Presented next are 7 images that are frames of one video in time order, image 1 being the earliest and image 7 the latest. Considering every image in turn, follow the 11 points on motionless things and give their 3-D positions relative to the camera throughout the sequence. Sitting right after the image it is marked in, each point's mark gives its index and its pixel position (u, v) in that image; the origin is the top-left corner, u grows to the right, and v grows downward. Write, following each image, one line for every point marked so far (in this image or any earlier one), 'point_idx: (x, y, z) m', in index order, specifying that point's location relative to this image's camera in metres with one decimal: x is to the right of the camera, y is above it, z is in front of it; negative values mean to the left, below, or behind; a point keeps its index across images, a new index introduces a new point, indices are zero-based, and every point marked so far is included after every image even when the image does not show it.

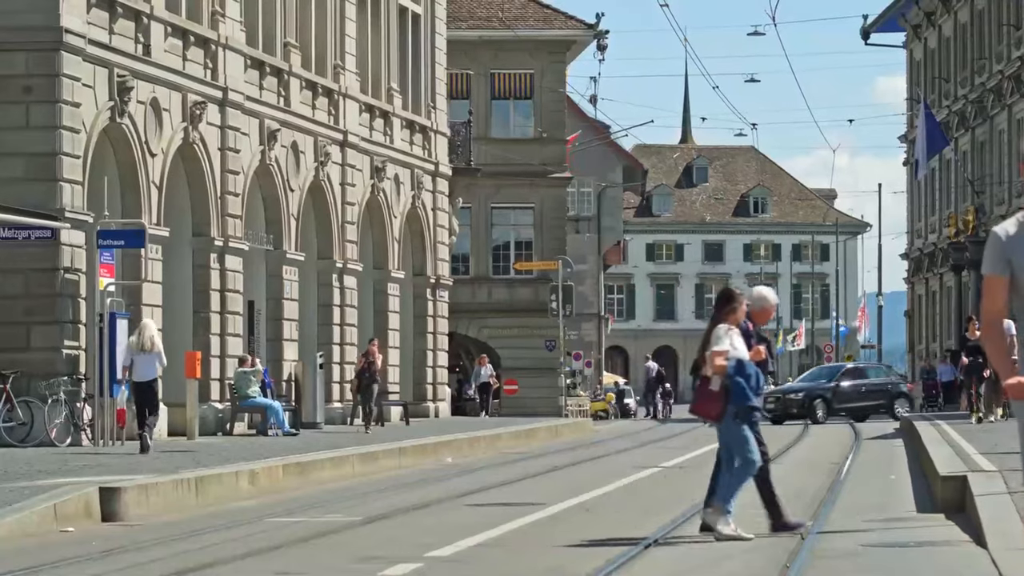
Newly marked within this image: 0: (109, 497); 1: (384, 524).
0: (-3.0, -1.5, +16.3) m
1: (-0.9, -1.7, +15.8) m
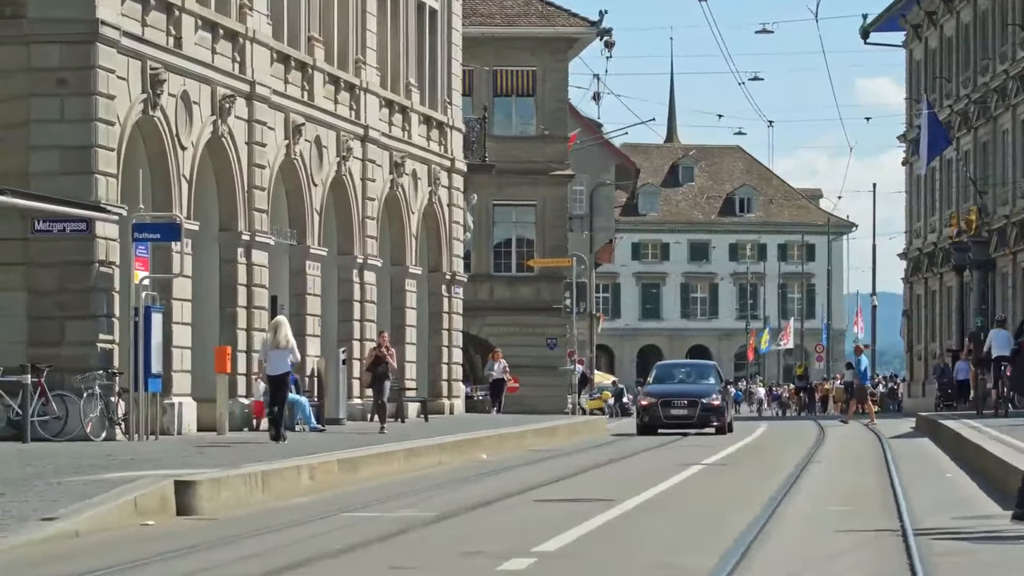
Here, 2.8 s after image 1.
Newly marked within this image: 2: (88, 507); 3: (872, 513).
0: (-2.4, -1.5, +16.1) m
1: (-0.3, -1.6, +15.6) m
2: (-2.7, -1.4, +14.5) m
3: (+2.7, -1.7, +16.5) m
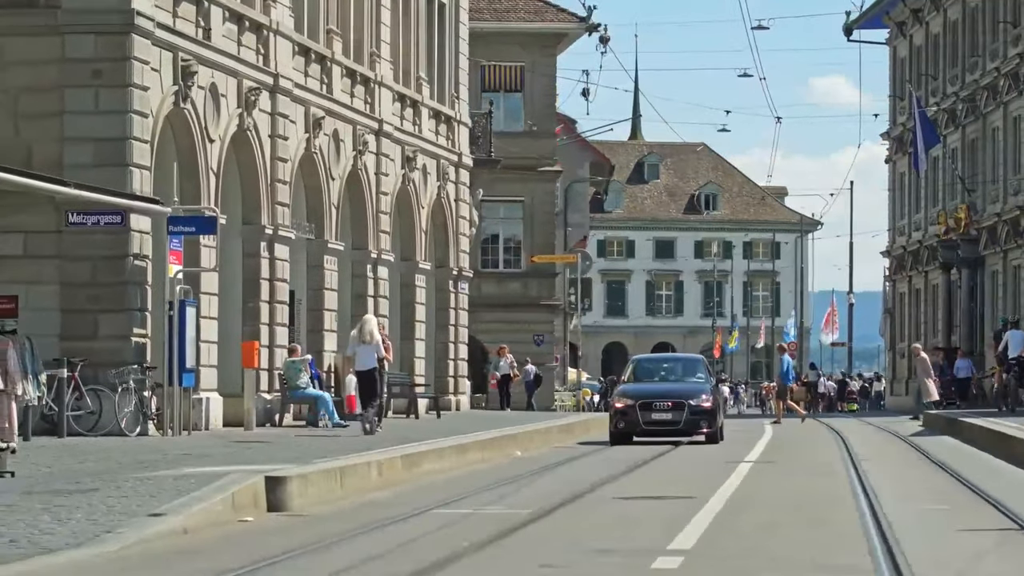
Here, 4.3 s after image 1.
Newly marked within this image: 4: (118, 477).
0: (-1.7, -1.4, +15.9) m
1: (+0.4, -1.6, +15.4) m
2: (-2.0, -1.4, +14.2) m
3: (+3.4, -1.6, +16.4) m
4: (-2.9, -1.4, +16.5) m
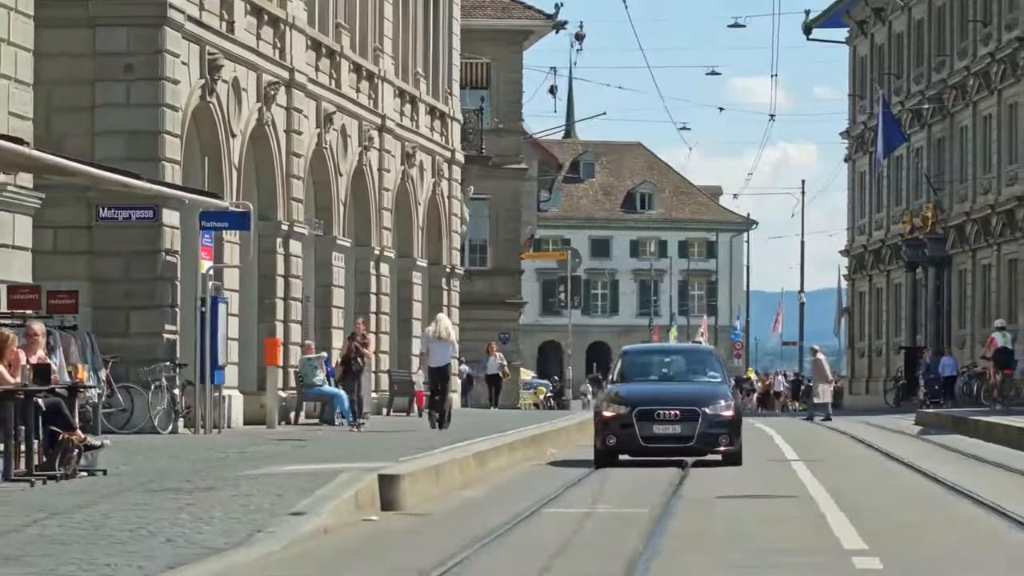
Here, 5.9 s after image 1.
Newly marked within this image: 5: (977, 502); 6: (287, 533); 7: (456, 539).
0: (-0.9, -1.4, +15.6) m
1: (+1.2, -1.6, +15.2) m
2: (-1.2, -1.4, +13.9) m
3: (+4.2, -1.6, +16.2) m
4: (-2.1, -1.4, +16.1) m
5: (+3.7, -1.7, +17.7) m
6: (-1.3, -1.4, +12.6) m
7: (-0.3, -1.5, +13.6) m
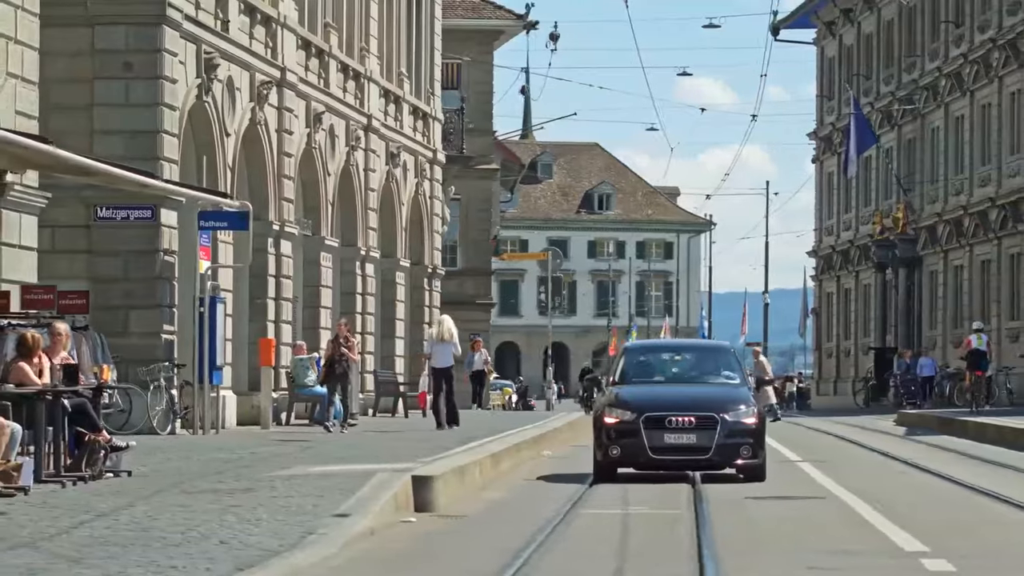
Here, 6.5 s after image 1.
0: (-0.6, -1.4, +15.5) m
1: (+1.5, -1.6, +15.1) m
2: (-0.9, -1.4, +13.8) m
3: (+4.4, -1.6, +16.2) m
4: (-1.8, -1.4, +16.0) m
5: (+3.9, -1.7, +17.7) m
6: (-1.0, -1.4, +12.5) m
7: (-0.1, -1.5, +13.5) m
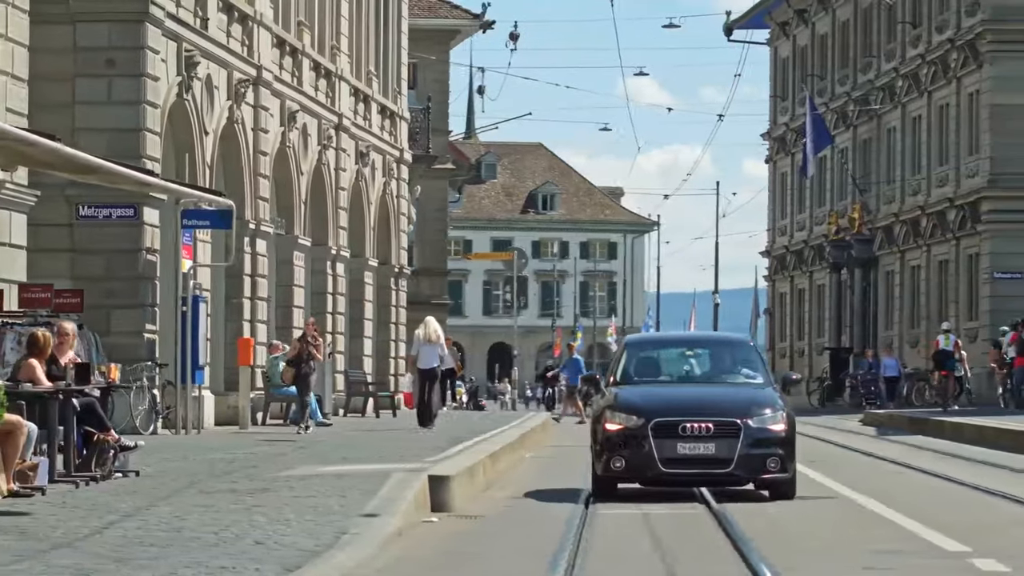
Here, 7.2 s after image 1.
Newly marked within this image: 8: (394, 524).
0: (-0.5, -1.4, +15.4) m
1: (+1.6, -1.6, +15.1) m
2: (-0.7, -1.3, +13.8) m
3: (+4.5, -1.6, +16.3) m
4: (-1.7, -1.4, +15.9) m
5: (+3.9, -1.7, +17.7) m
6: (-0.8, -1.4, +12.4) m
7: (+0.1, -1.5, +13.4) m
8: (-0.7, -1.4, +13.1) m
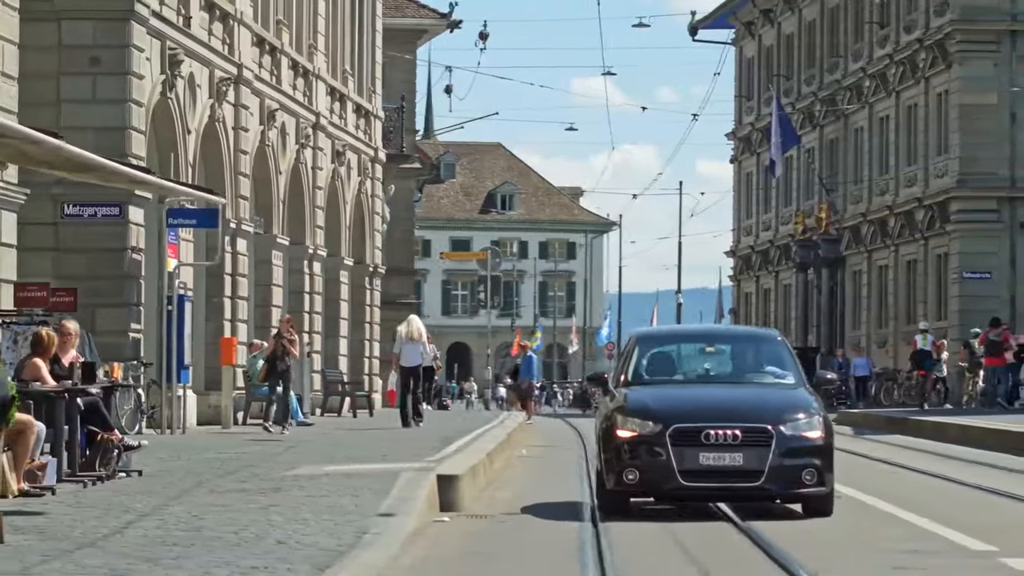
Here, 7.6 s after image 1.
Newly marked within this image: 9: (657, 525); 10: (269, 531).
0: (-0.4, -1.4, +15.4) m
1: (+1.7, -1.5, +15.1) m
2: (-0.6, -1.3, +13.7) m
3: (+4.6, -1.6, +16.3) m
4: (-1.7, -1.3, +15.9) m
5: (+3.9, -1.7, +17.8) m
6: (-0.7, -1.4, +12.3) m
7: (+0.2, -1.5, +13.4) m
8: (-0.6, -1.4, +13.1) m
9: (+0.9, -1.5, +14.6) m
10: (-1.4, -1.3, +12.3) m
